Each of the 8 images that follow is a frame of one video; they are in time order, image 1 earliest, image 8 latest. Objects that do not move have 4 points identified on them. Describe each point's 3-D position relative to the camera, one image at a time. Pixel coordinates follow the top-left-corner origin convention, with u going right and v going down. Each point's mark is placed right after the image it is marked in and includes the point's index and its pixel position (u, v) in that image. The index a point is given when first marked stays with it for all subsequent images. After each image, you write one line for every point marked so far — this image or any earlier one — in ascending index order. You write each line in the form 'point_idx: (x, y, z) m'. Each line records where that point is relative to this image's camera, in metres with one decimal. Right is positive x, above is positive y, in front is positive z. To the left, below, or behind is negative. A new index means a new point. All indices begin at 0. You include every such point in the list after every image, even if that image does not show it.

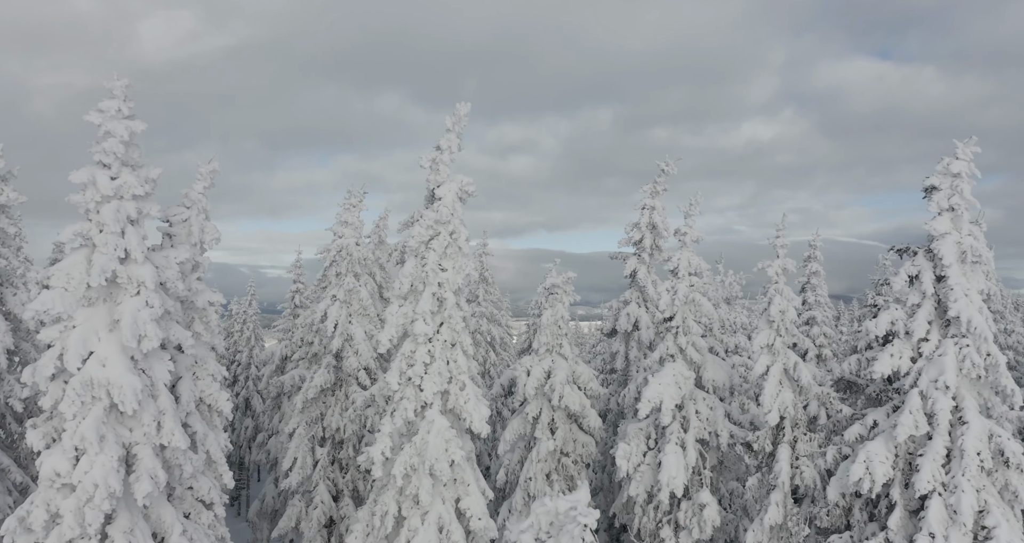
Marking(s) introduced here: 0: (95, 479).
0: (-8.3, -4.2, +14.1) m
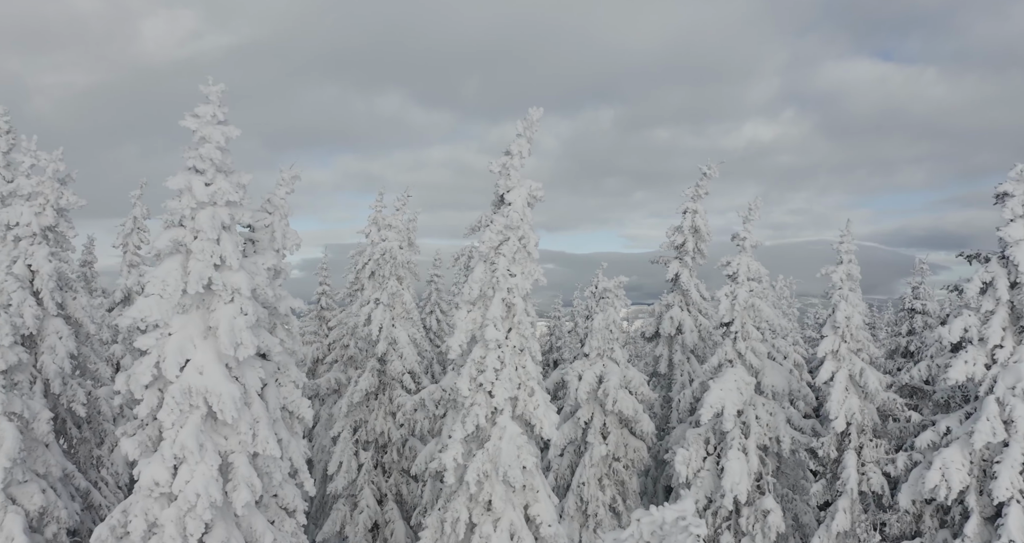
0: (-6.2, -4.4, +13.9) m
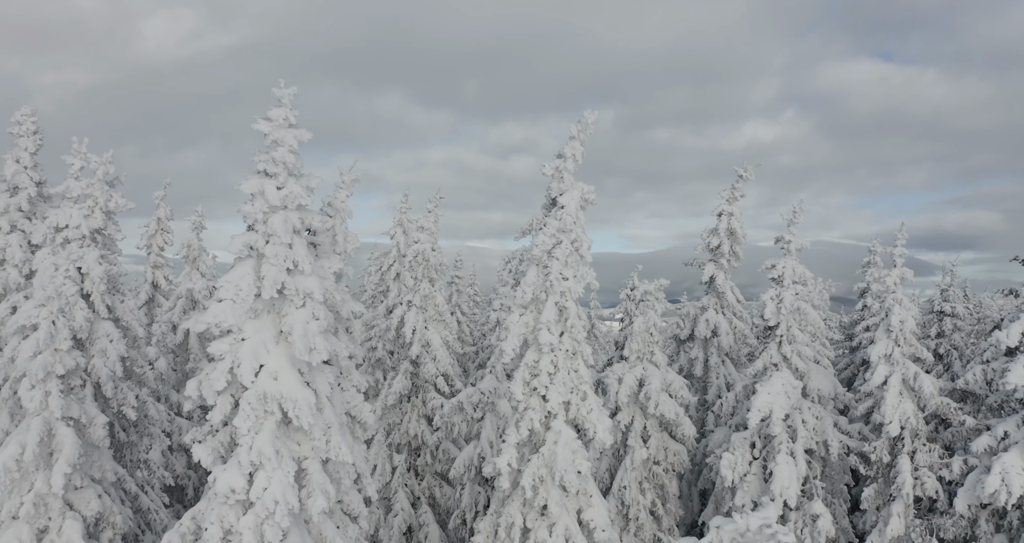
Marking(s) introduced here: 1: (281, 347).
0: (-4.6, -4.5, +13.8) m
1: (-4.8, -1.6, +14.9) m
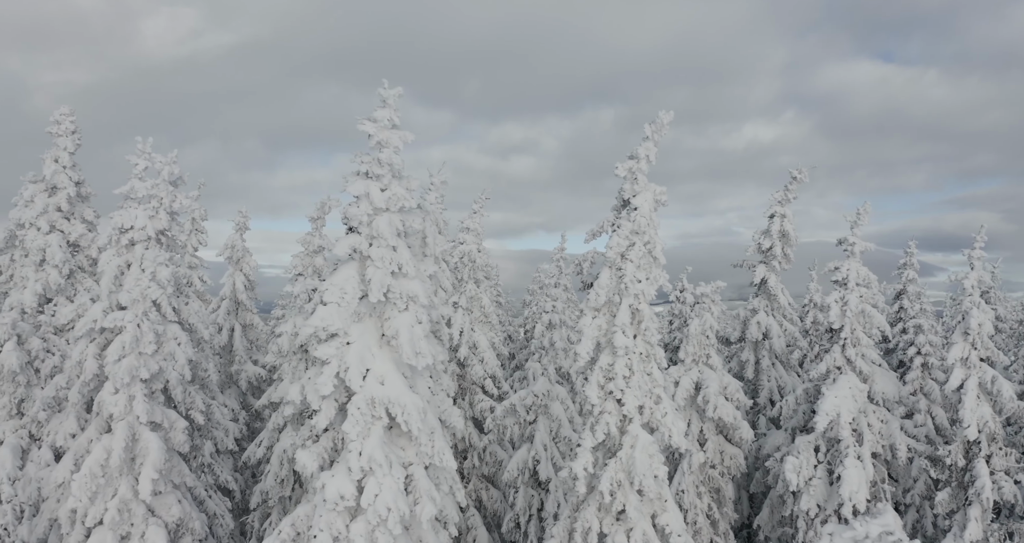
0: (-2.4, -4.5, +13.6) m
1: (-2.6, -1.7, +14.7) m
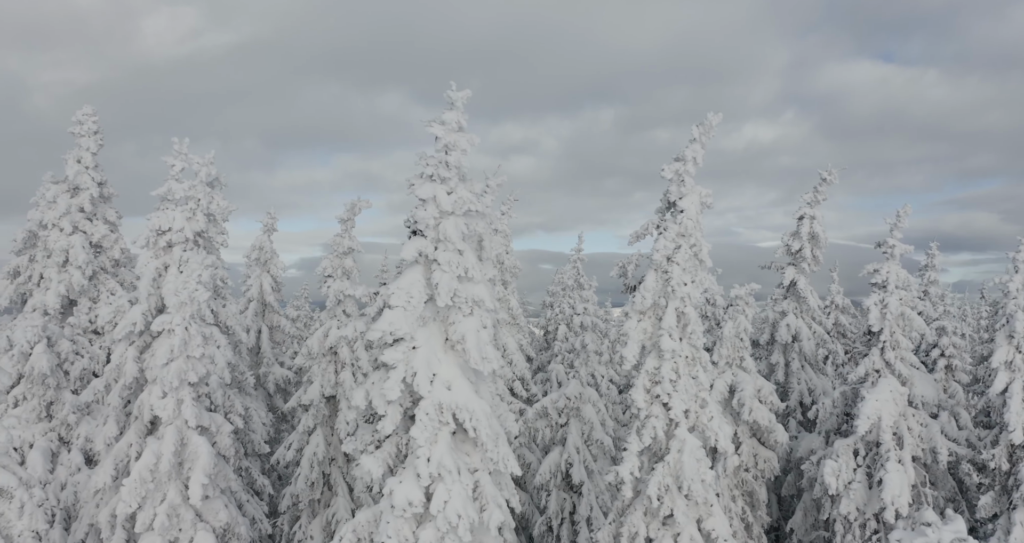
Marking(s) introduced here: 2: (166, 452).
0: (-1.1, -4.6, +13.4) m
1: (-1.3, -1.8, +14.5) m
2: (-8.3, -4.4, +16.8) m
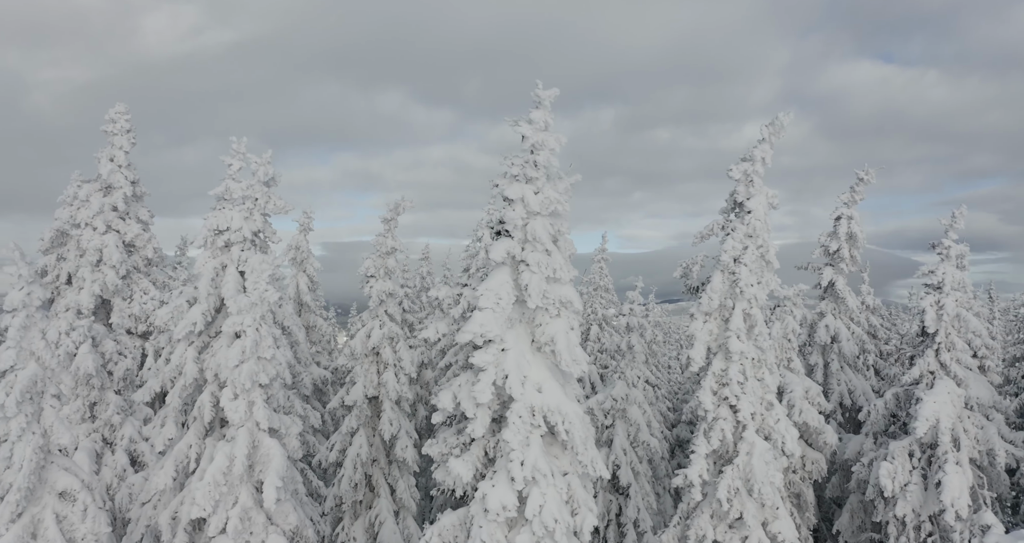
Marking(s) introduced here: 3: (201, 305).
0: (+0.8, -4.6, +13.2) m
1: (+0.6, -1.8, +14.3) m
2: (-6.5, -4.4, +16.5) m
3: (-8.9, -1.0, +19.9) m
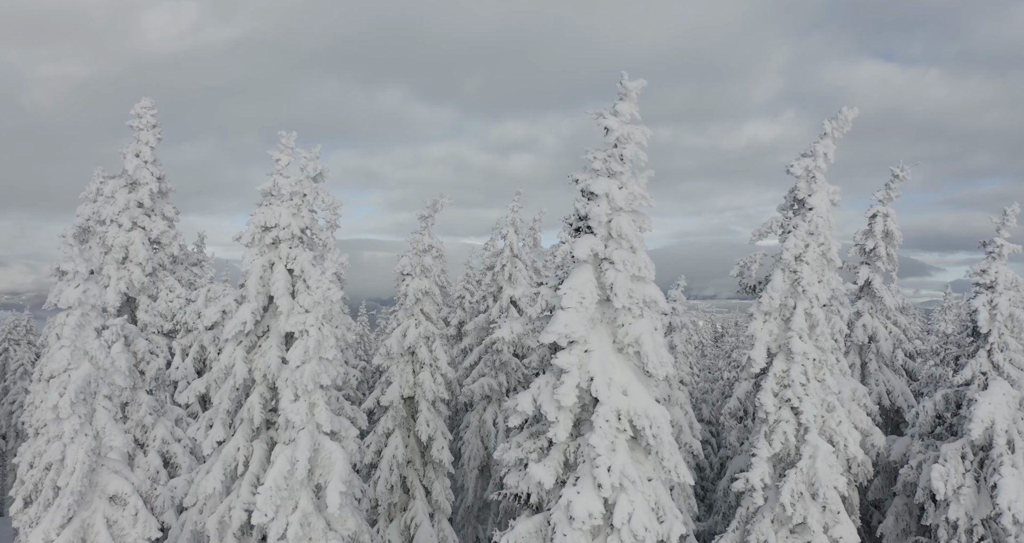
0: (+2.4, -4.6, +12.8) m
1: (+2.2, -1.7, +13.9) m
2: (-4.9, -4.3, +16.1) m
3: (-7.3, -0.9, +19.4) m
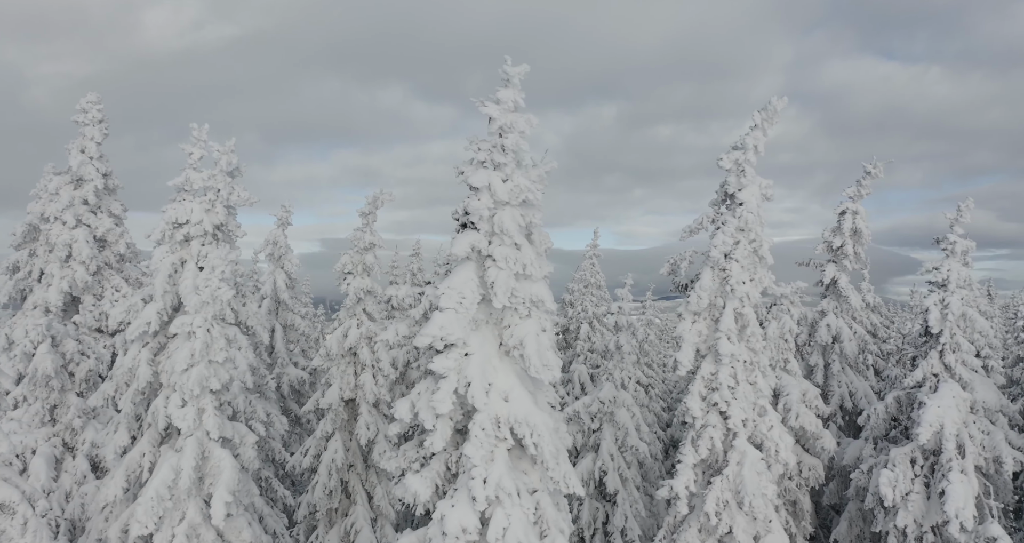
0: (+0.1, -4.5, +11.9) m
1: (-0.1, -1.7, +13.0) m
2: (-7.2, -4.3, +15.3) m
3: (-9.6, -0.9, +18.6) m
